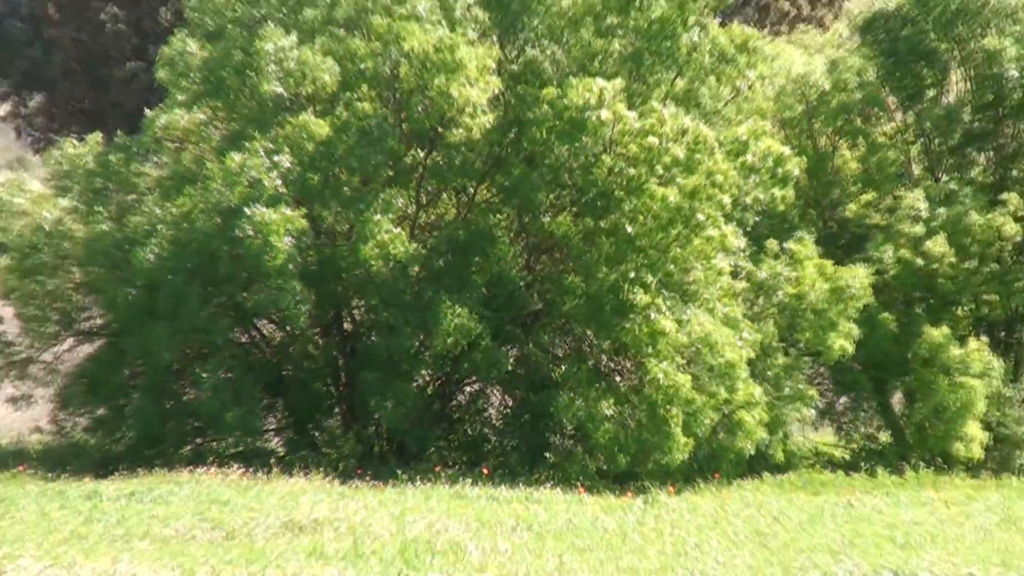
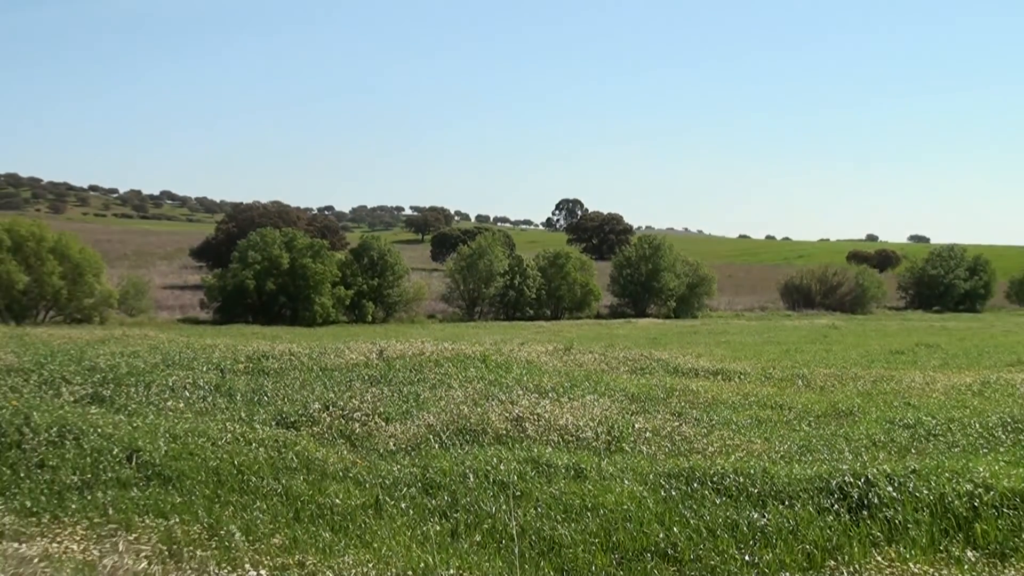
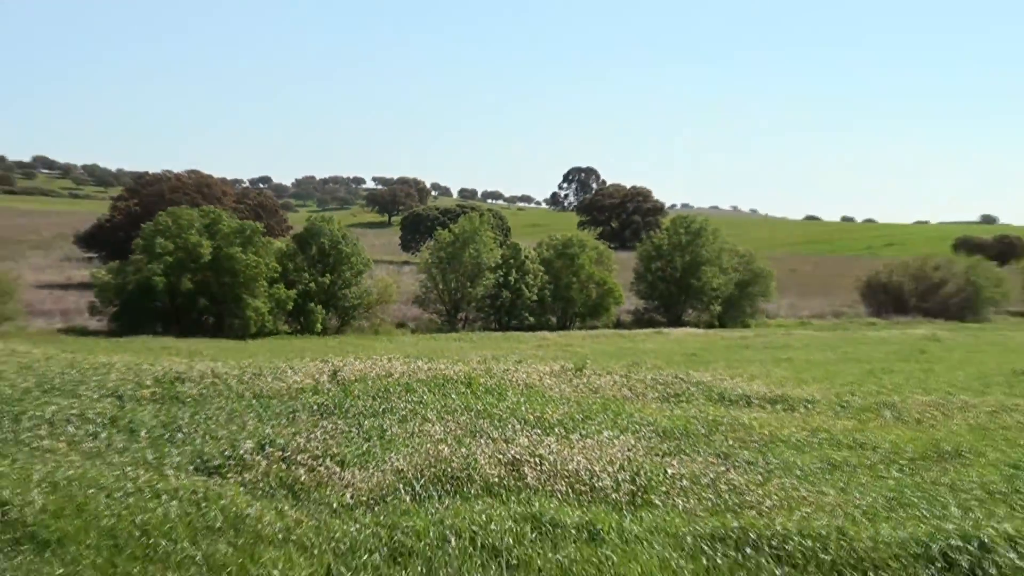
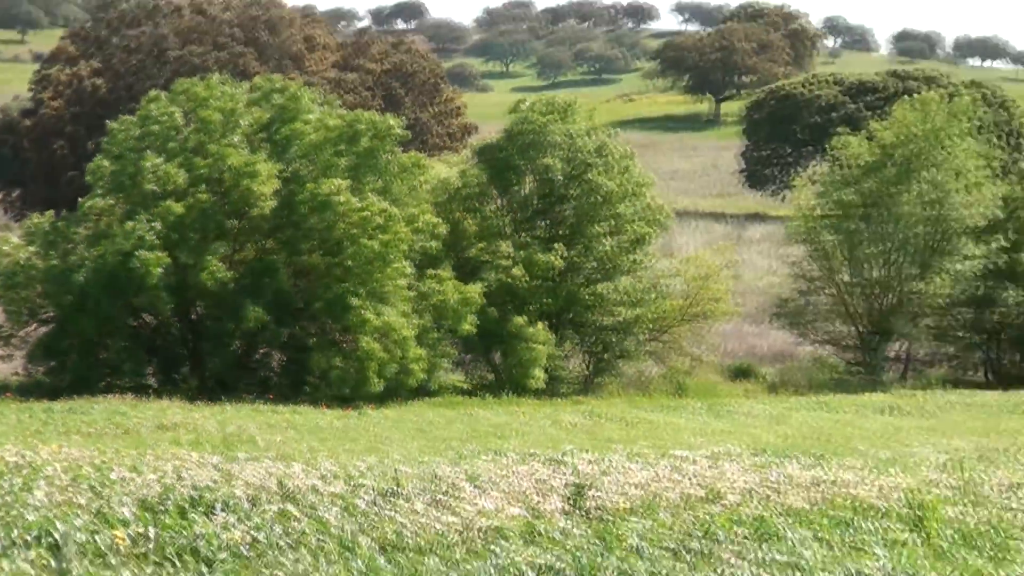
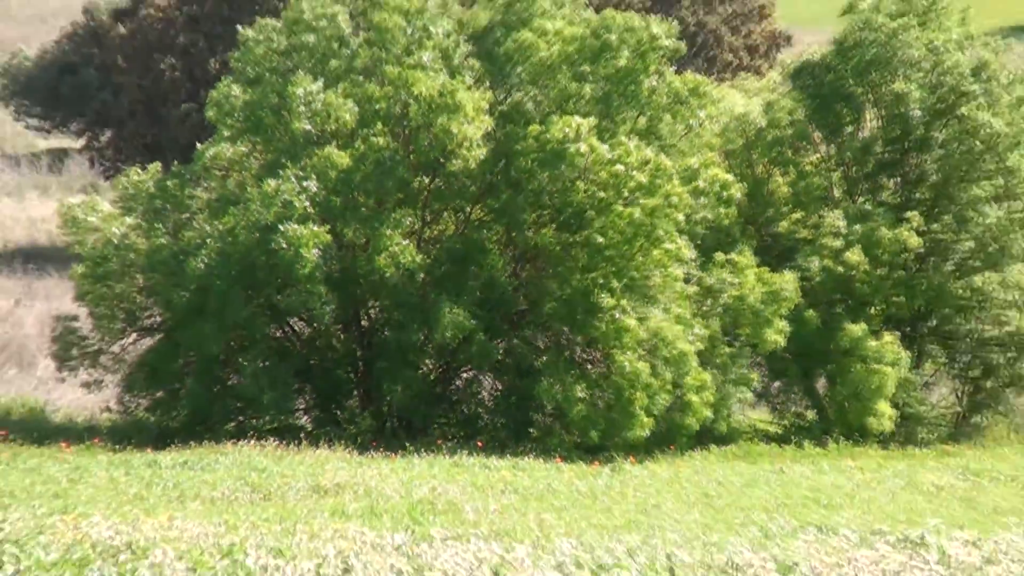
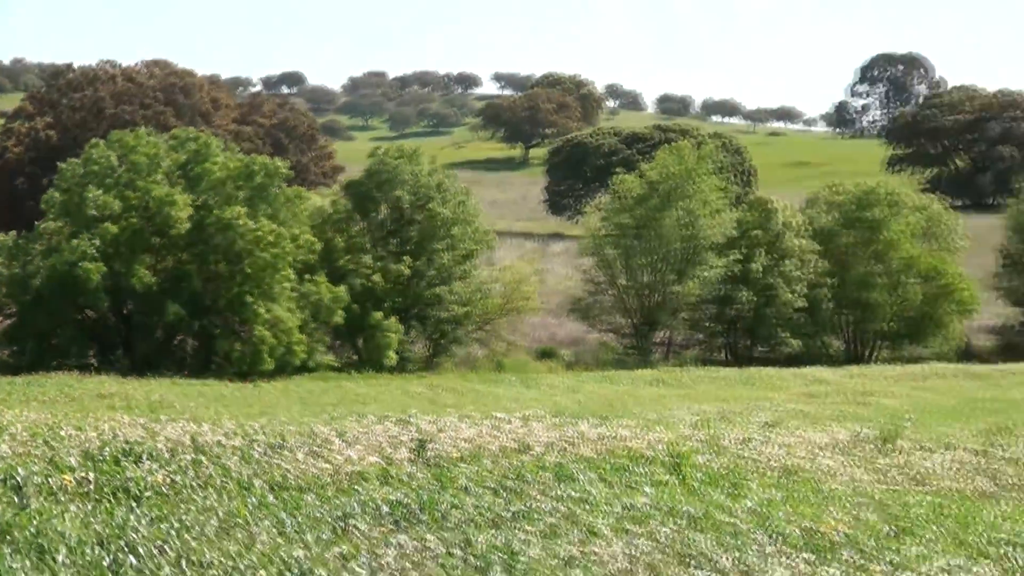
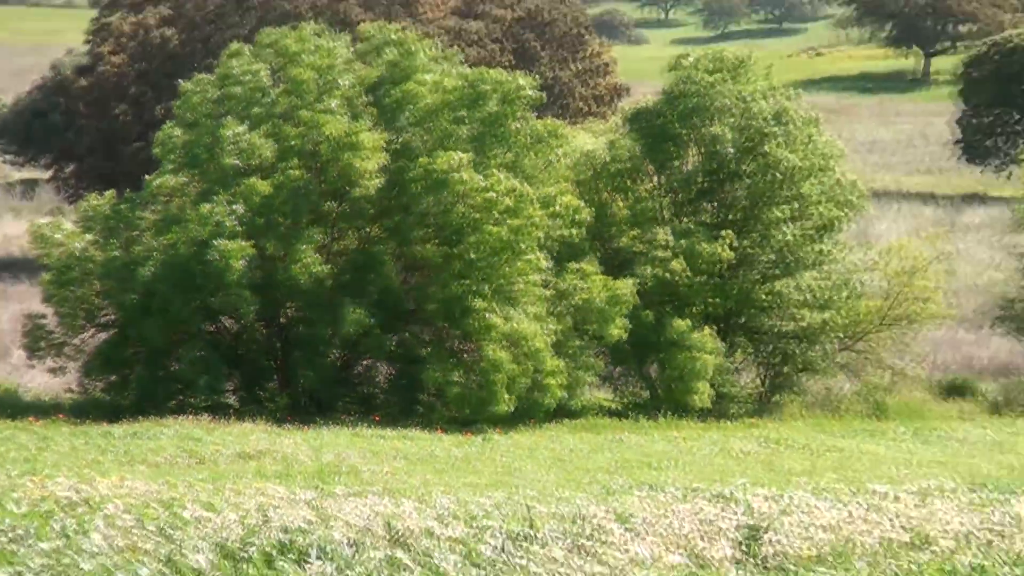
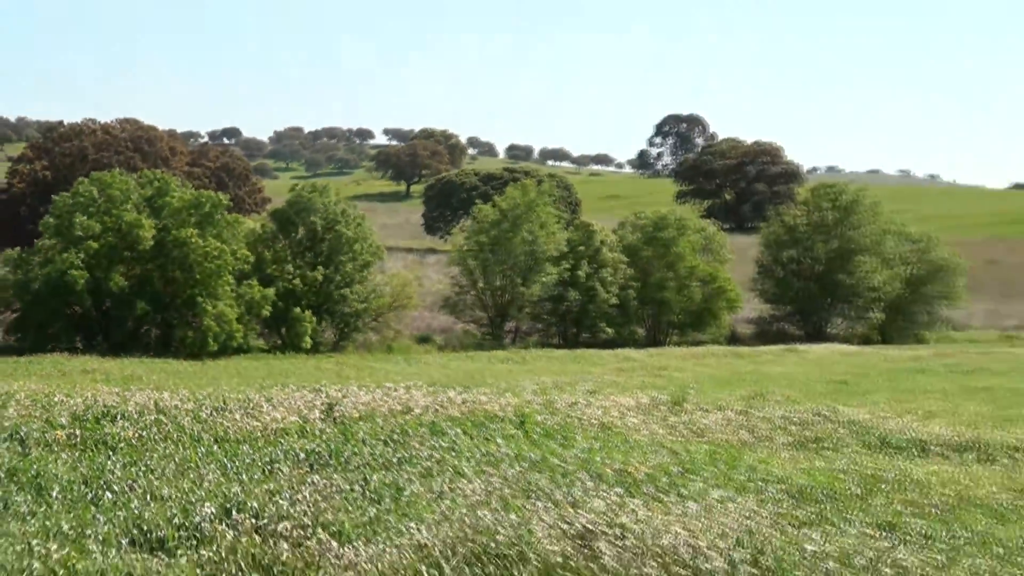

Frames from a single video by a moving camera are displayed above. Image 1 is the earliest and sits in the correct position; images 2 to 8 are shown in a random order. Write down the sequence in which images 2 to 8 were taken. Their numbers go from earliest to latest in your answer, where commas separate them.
5, 7, 4, 6, 8, 3, 2
